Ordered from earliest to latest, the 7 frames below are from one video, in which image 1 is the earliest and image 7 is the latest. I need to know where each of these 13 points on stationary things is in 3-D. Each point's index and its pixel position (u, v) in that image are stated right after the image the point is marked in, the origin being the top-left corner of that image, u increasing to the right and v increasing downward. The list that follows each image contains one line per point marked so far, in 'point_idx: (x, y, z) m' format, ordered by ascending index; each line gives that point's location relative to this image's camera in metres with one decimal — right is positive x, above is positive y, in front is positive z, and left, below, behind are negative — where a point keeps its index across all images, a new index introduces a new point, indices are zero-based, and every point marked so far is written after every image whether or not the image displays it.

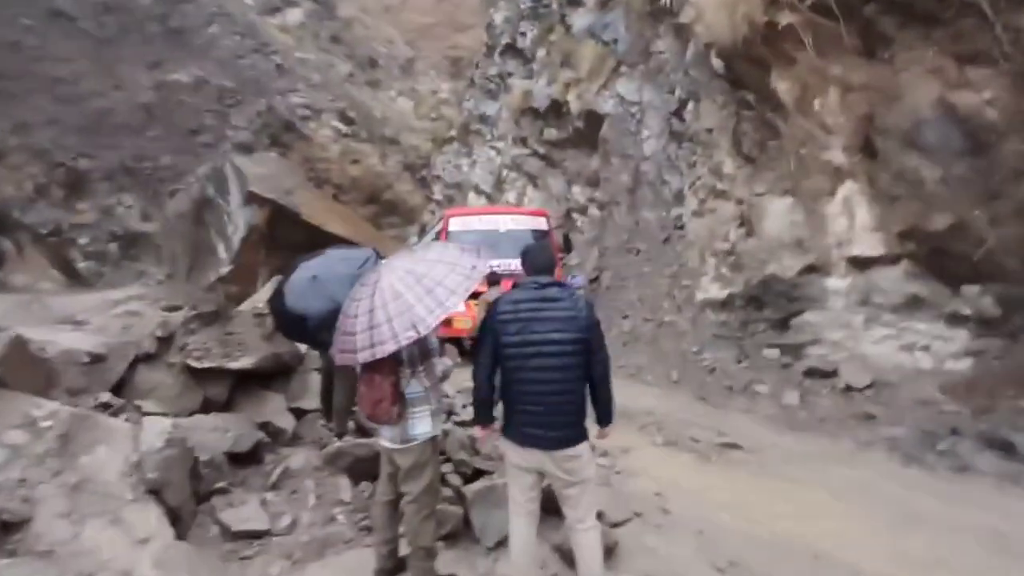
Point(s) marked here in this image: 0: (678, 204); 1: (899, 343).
0: (+3.5, +1.7, +11.8) m
1: (+5.4, -0.8, +7.8) m
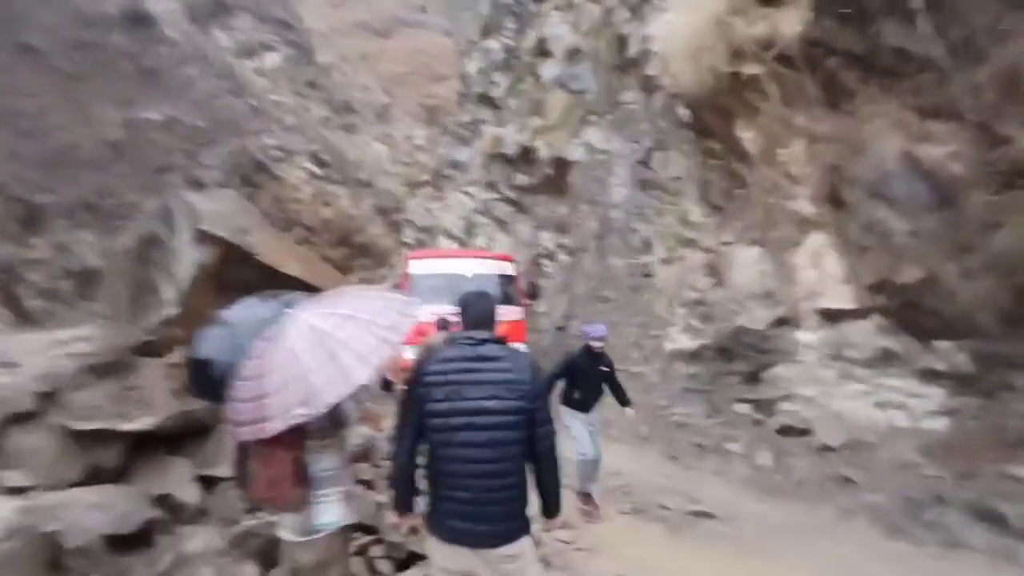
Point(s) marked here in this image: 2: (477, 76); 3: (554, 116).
0: (+2.7, +0.7, +11.5) m
1: (+4.8, -1.5, +7.5) m
2: (-1.1, +7.0, +19.4) m
3: (+1.2, +4.6, +15.4) m
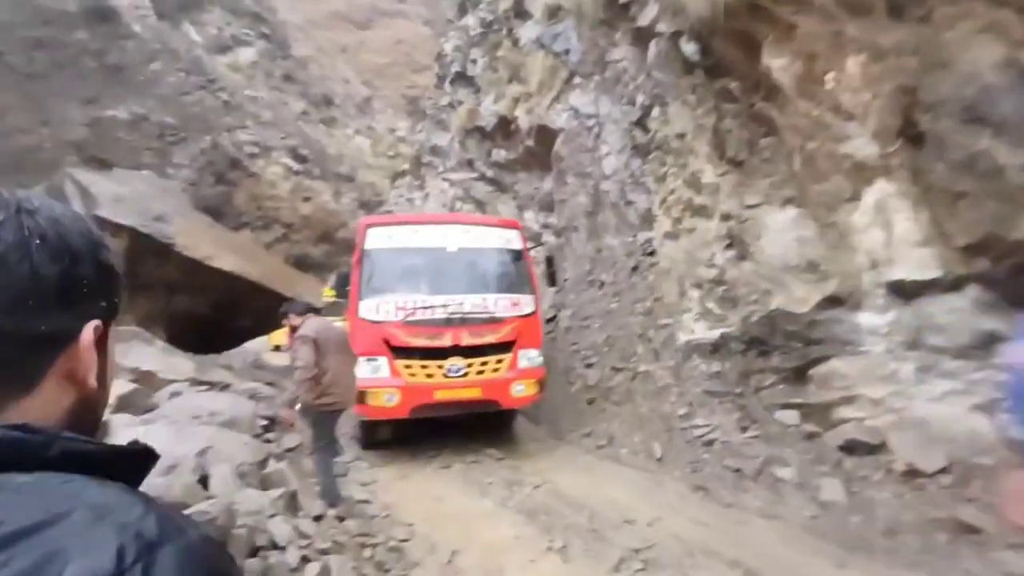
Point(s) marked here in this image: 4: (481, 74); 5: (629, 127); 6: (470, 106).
0: (+2.3, +1.0, +9.5) m
1: (+4.5, -1.1, +5.5) m
2: (-1.9, +7.3, +17.2) m
3: (+0.5, +4.9, +13.3) m
4: (-0.9, +6.1, +15.6) m
5: (+2.1, +3.0, +10.2) m
6: (-1.2, +5.1, +15.7) m
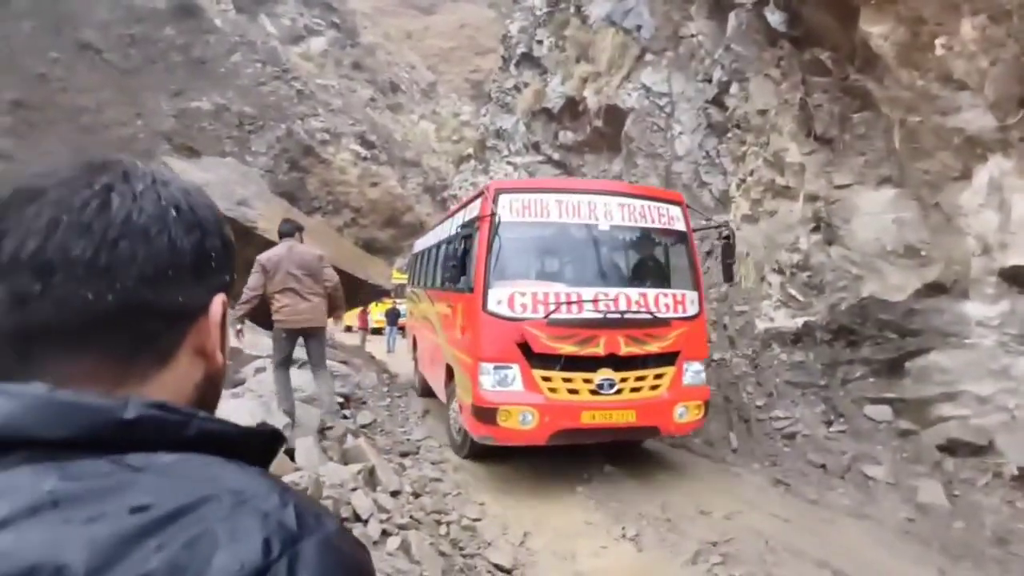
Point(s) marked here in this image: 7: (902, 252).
0: (+3.4, +1.3, +9.0) m
1: (+5.2, -1.0, +4.9) m
2: (+0.2, +7.8, +17.0) m
3: (+2.1, +5.3, +12.9) m
4: (+0.9, +6.5, +15.3) m
5: (+3.4, +3.2, +9.7) m
6: (+0.7, +5.6, +15.5) m
7: (+4.5, +0.4, +6.4) m
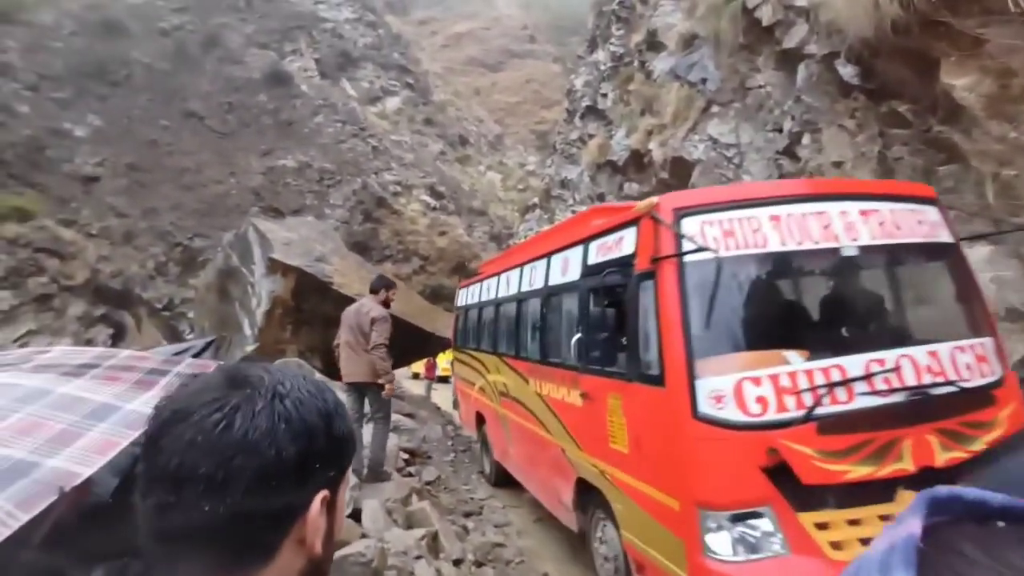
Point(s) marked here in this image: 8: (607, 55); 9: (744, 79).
0: (+4.5, +0.4, +8.7) m
1: (+5.7, -1.6, +4.2) m
2: (+2.2, +6.2, +17.4) m
3: (+3.6, +4.1, +13.0) m
4: (+2.7, +5.1, +15.6) m
5: (+4.5, +2.3, +9.5) m
6: (+2.5, +4.1, +15.7) m
7: (+5.2, -0.3, +5.9) m
8: (+2.8, +6.8, +16.3) m
9: (+4.5, +4.1, +10.8) m
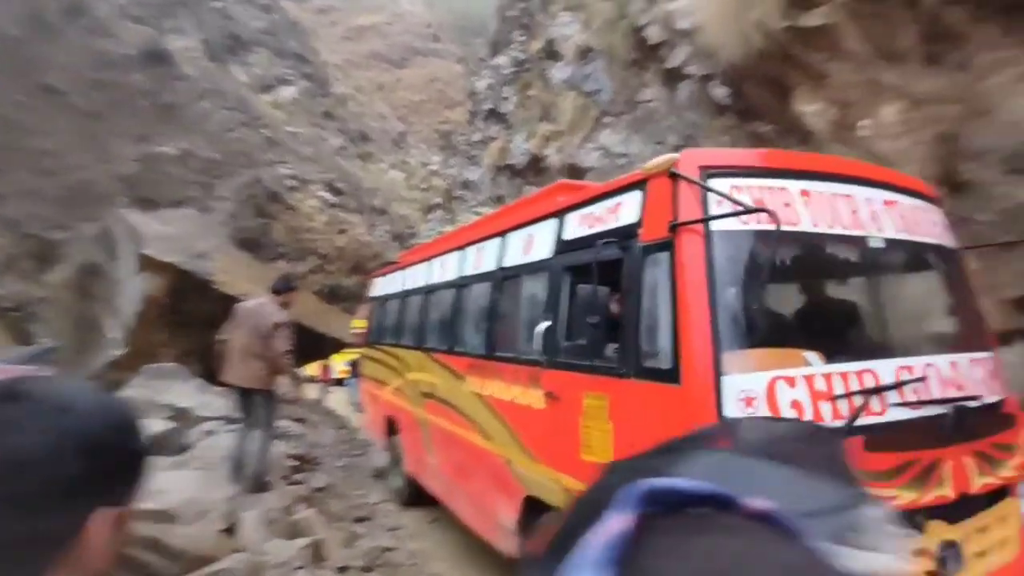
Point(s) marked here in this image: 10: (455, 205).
0: (+2.8, +0.3, +9.4) m
1: (+4.8, -1.6, +5.2) m
2: (-0.9, +6.2, +17.6) m
3: (+1.3, +4.0, +13.5) m
4: (0.0, +5.0, +15.9) m
5: (+2.7, +2.2, +10.2) m
6: (-0.3, +4.1, +16.0) m
7: (+4.0, -0.3, +6.8) m
8: (-0.1, +6.7, +16.6) m
9: (+2.5, +4.0, +11.5) m
10: (-1.8, +2.6, +17.8) m
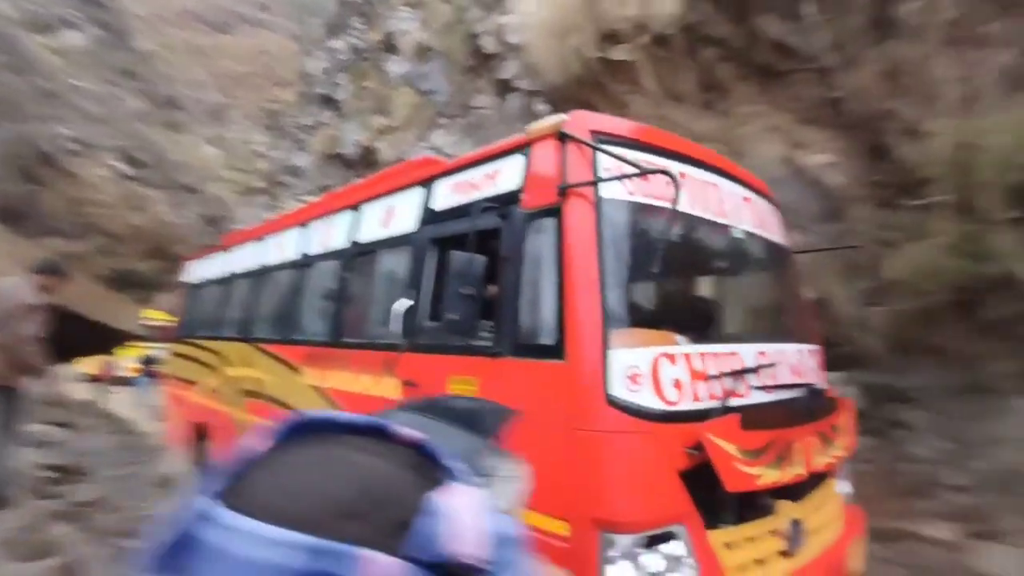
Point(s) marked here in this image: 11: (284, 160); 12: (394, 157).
0: (-0.2, +0.3, +9.8) m
1: (+2.8, -1.8, +6.4) m
2: (-5.9, +6.4, +16.7) m
3: (-2.7, +4.1, +13.3) m
4: (-4.6, +5.2, +15.3) m
5: (-0.5, +2.2, +10.6) m
6: (-4.9, +4.3, +15.3) m
7: (+1.6, -0.4, +7.7) m
8: (-4.8, +6.9, +15.9) m
9: (-0.9, +4.0, +11.8) m
10: (-7.0, +2.9, +16.6) m
11: (-7.0, +3.9, +16.8) m
12: (-2.8, +3.1, +13.1) m
